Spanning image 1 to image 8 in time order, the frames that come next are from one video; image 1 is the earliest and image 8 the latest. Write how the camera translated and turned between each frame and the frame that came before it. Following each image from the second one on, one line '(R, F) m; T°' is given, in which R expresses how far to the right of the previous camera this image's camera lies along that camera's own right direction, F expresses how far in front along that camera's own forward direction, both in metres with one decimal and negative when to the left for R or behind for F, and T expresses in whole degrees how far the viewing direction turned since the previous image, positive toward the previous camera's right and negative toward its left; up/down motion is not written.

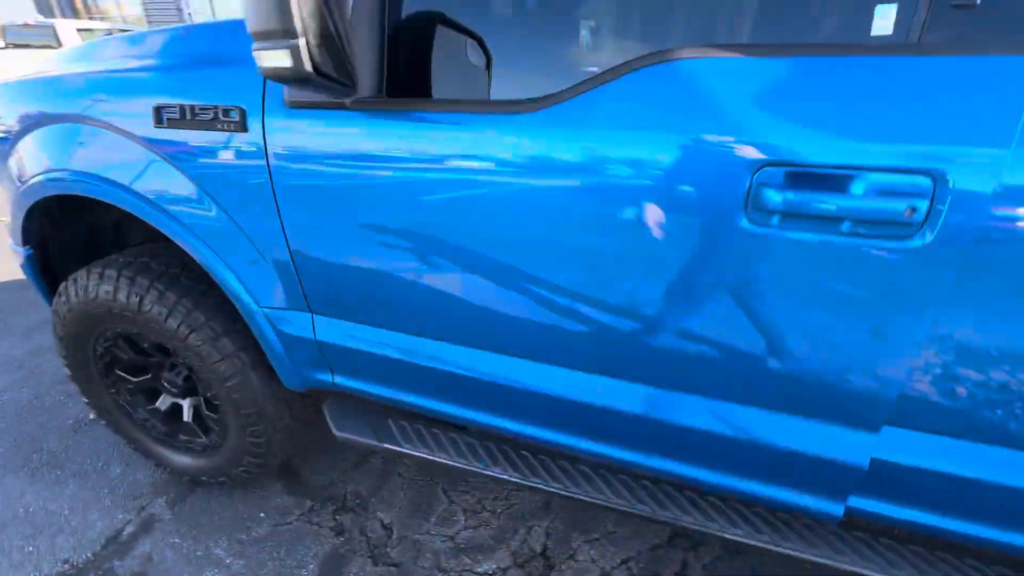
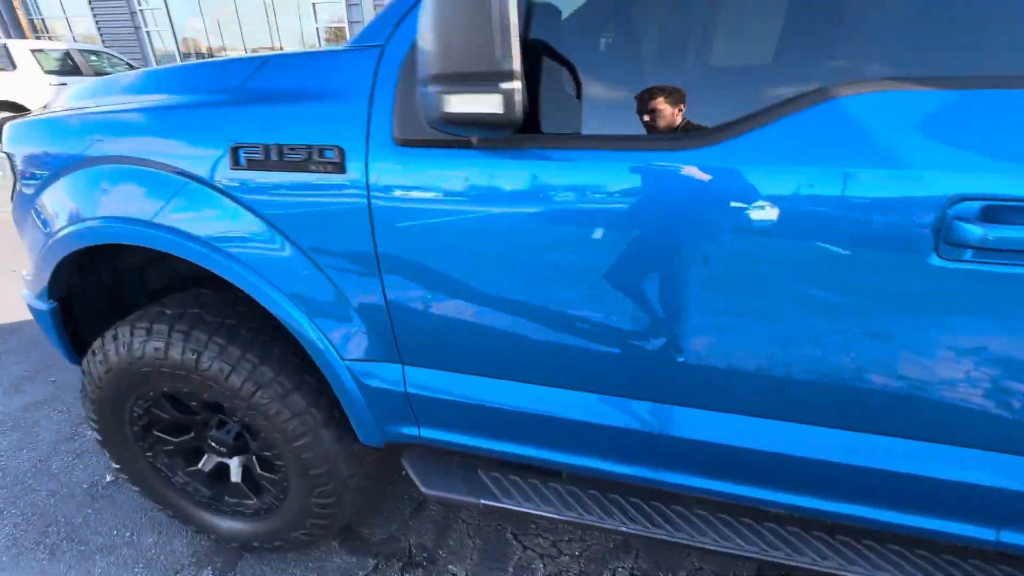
(-0.4, +0.1) m; +4°
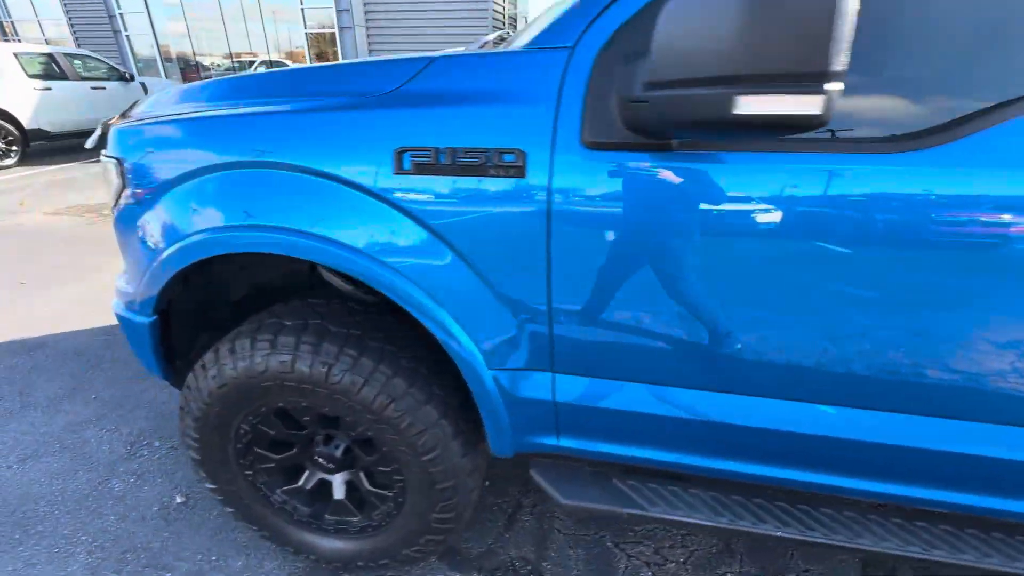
(-0.4, 0.0) m; +2°
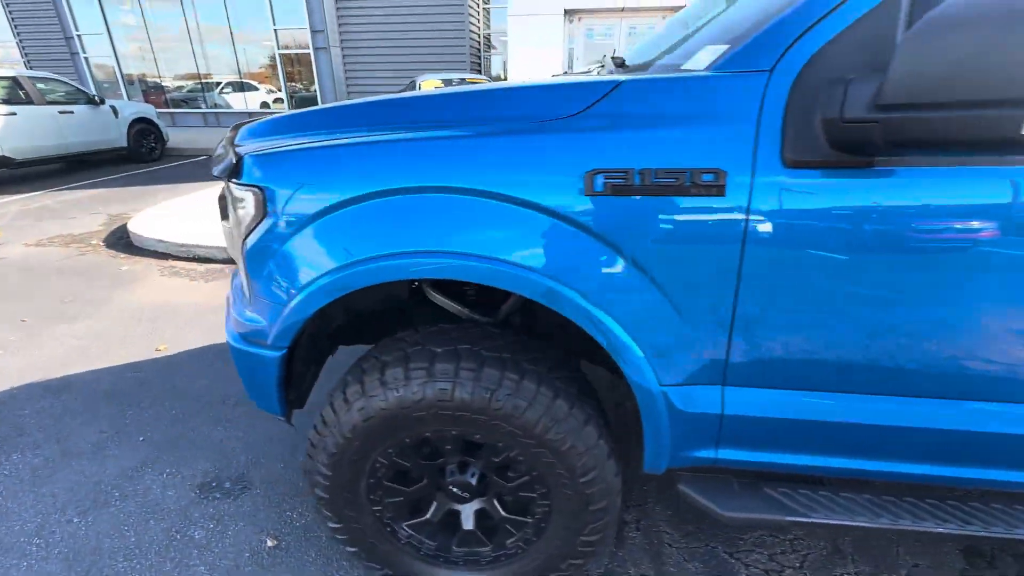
(-0.5, 0.0) m; +4°
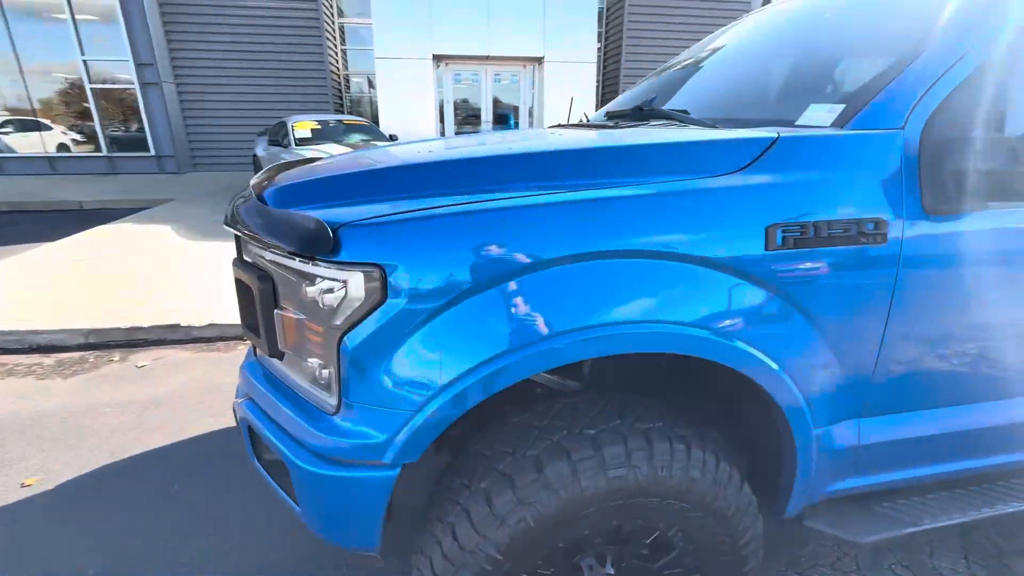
(-0.7, +0.2) m; +17°
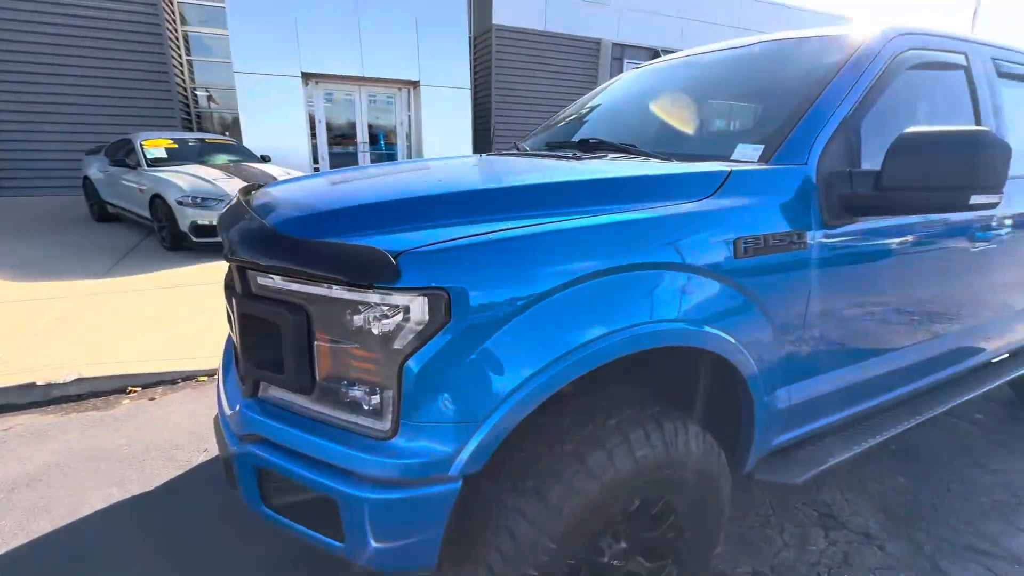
(-0.4, -0.1) m; +15°
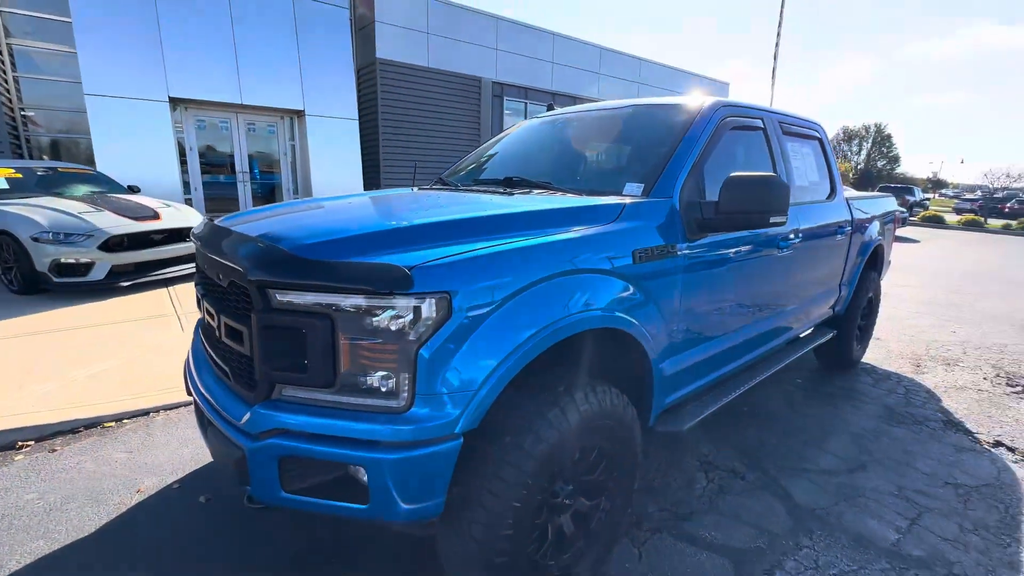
(-0.3, -0.4) m; +14°
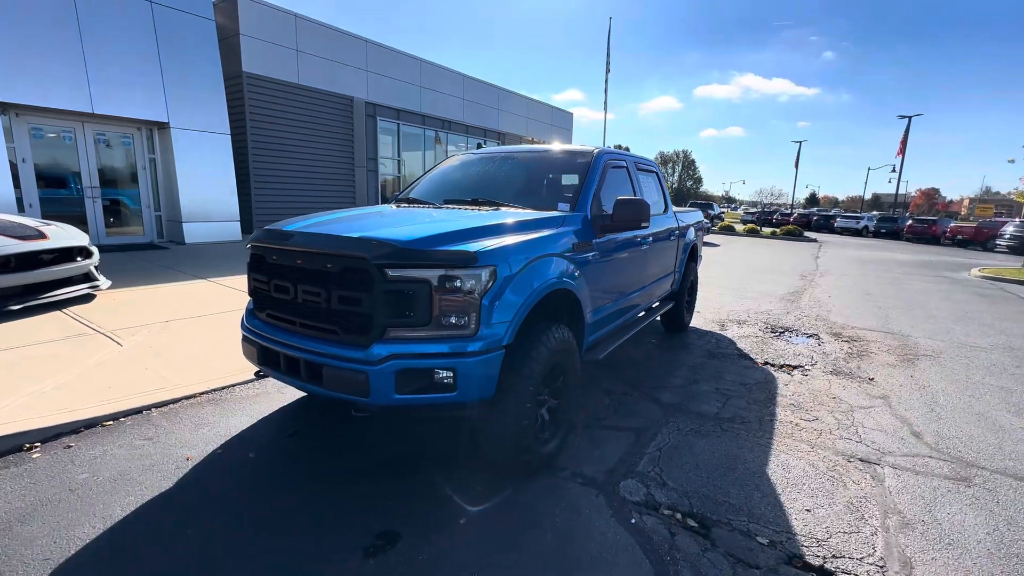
(-0.8, -1.0) m; +17°
